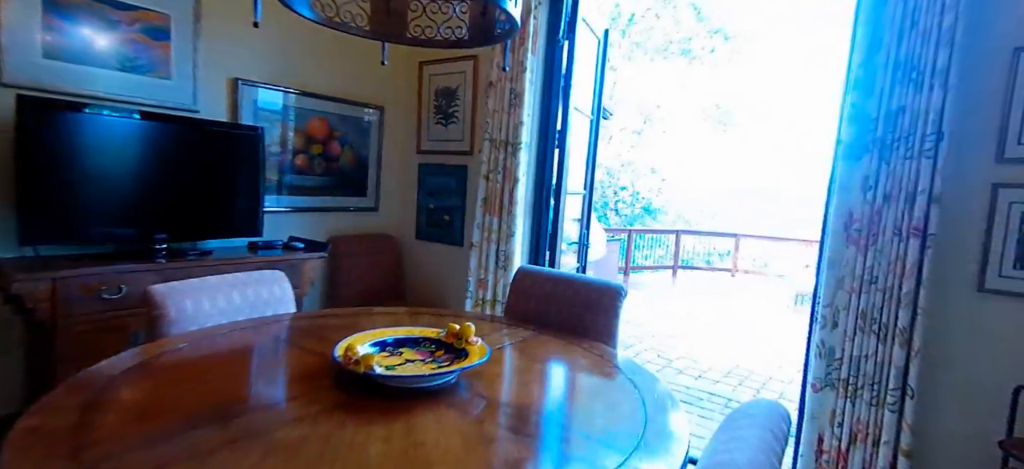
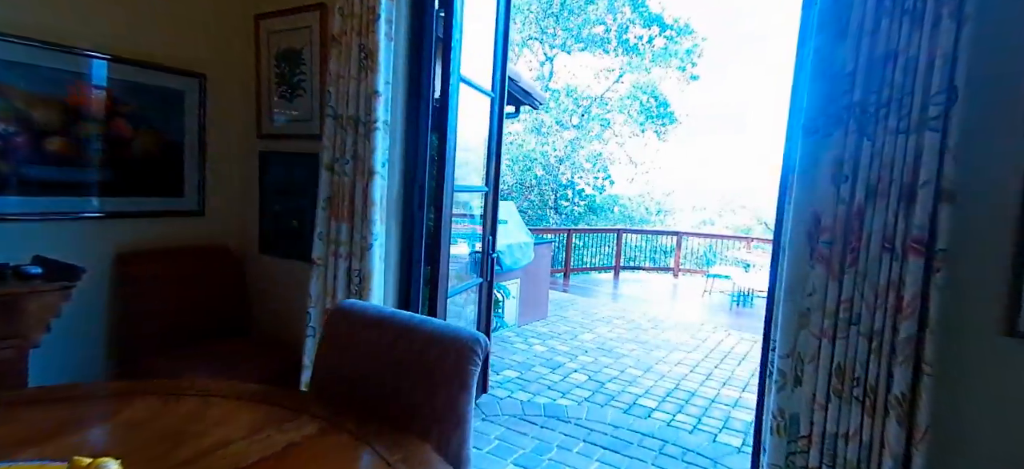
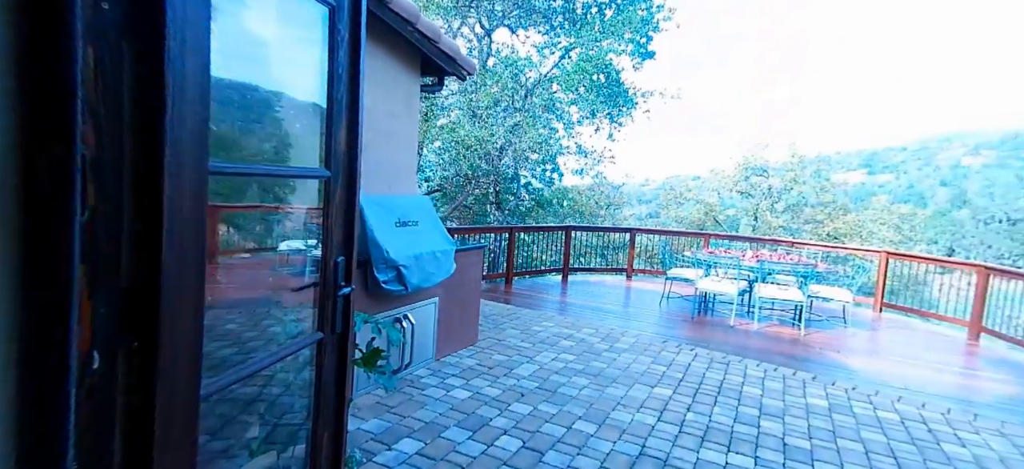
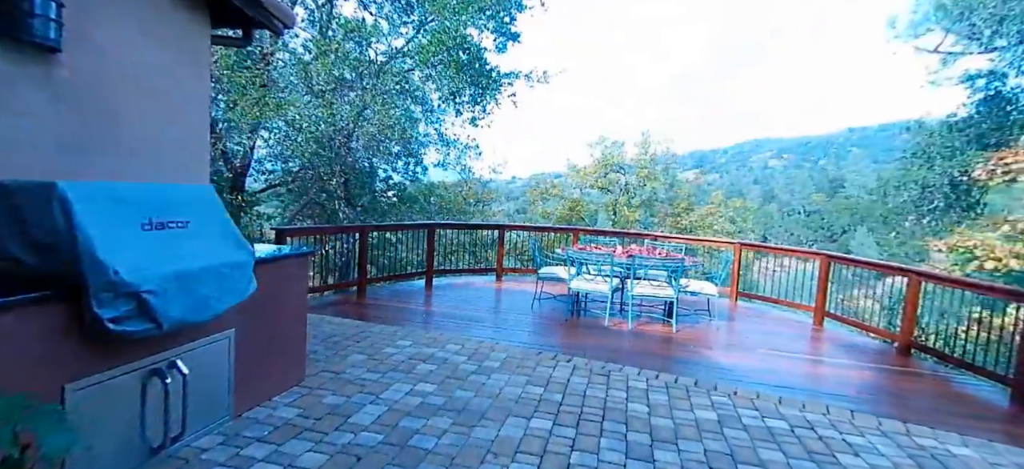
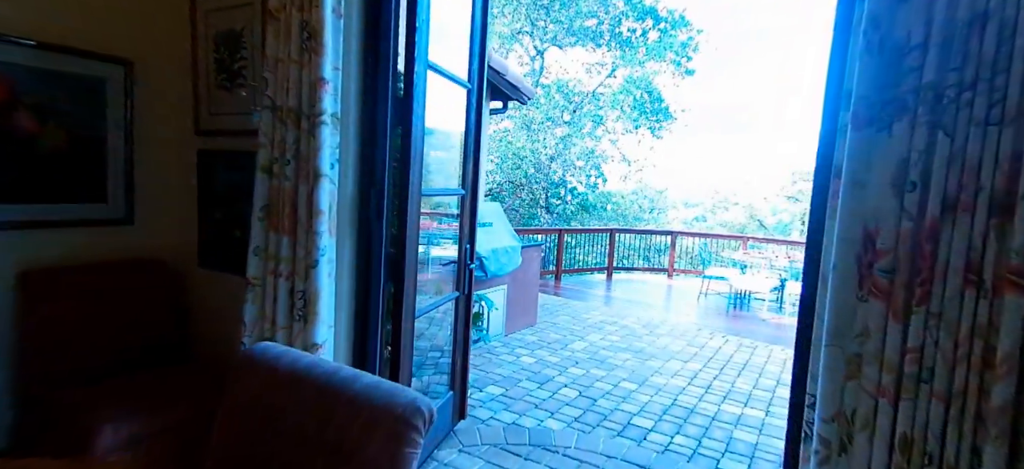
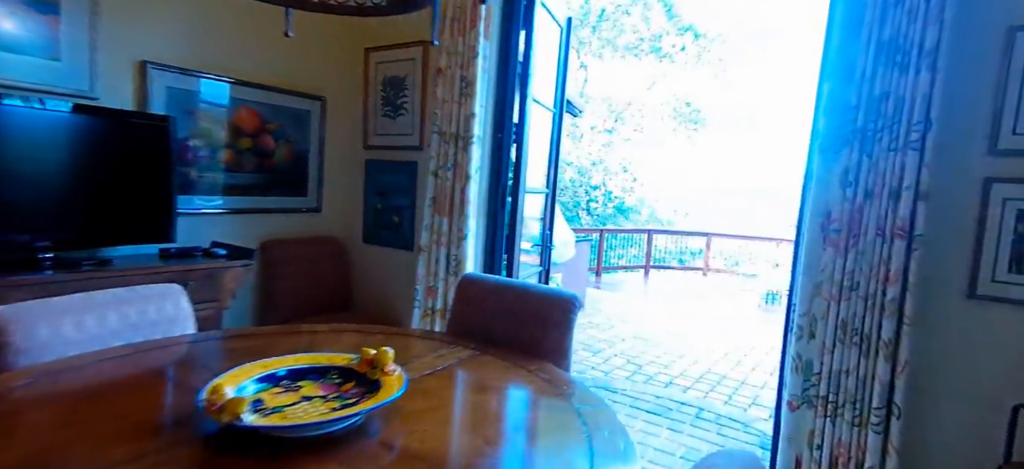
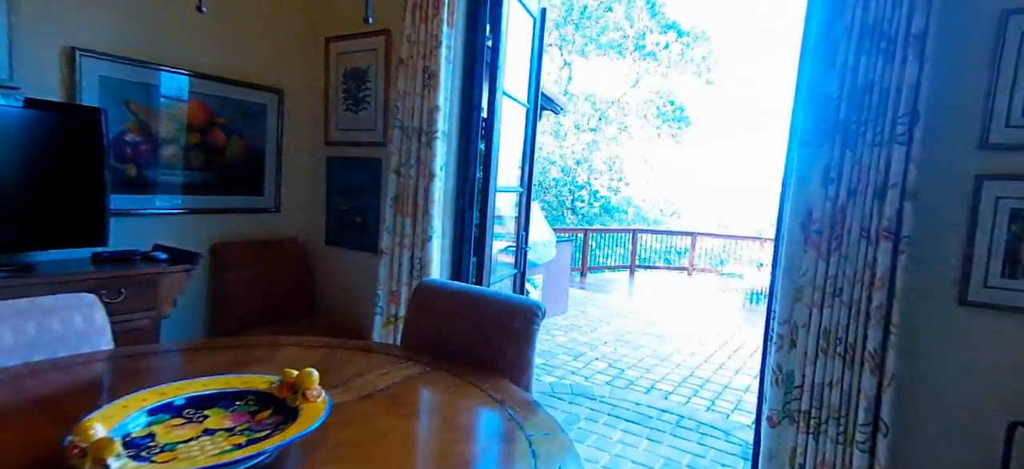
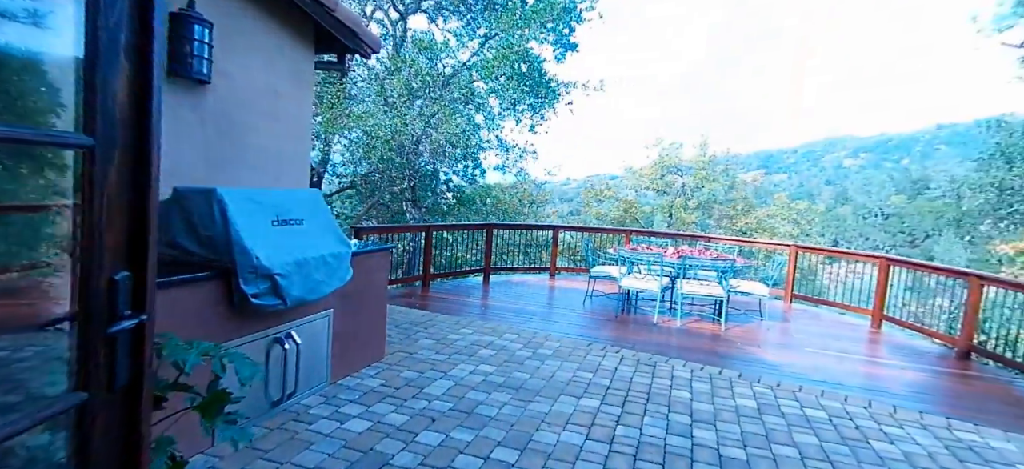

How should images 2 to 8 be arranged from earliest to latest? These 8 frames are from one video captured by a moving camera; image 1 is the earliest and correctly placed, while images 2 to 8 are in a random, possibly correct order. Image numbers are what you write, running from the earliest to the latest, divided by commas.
6, 7, 2, 5, 3, 8, 4
